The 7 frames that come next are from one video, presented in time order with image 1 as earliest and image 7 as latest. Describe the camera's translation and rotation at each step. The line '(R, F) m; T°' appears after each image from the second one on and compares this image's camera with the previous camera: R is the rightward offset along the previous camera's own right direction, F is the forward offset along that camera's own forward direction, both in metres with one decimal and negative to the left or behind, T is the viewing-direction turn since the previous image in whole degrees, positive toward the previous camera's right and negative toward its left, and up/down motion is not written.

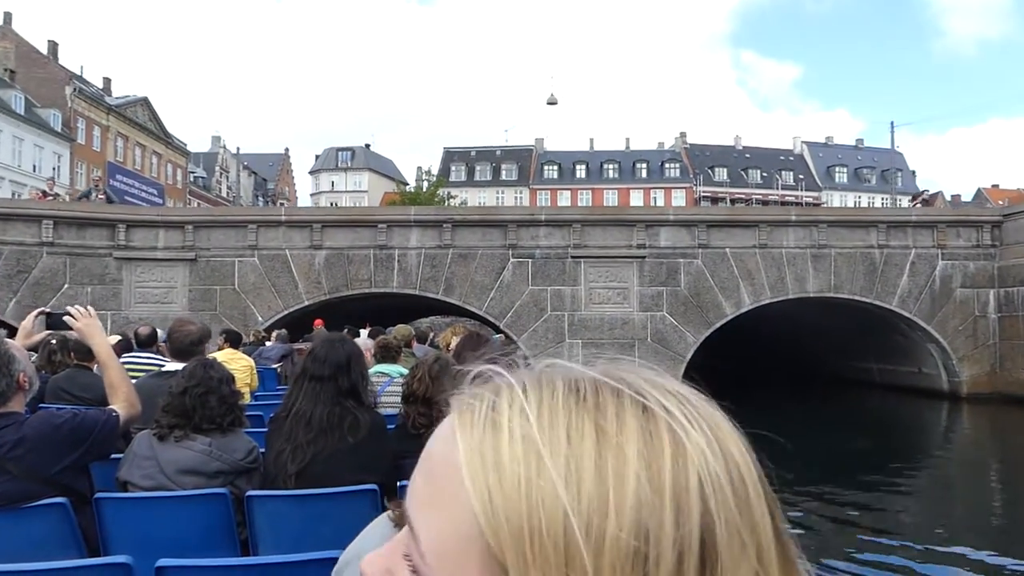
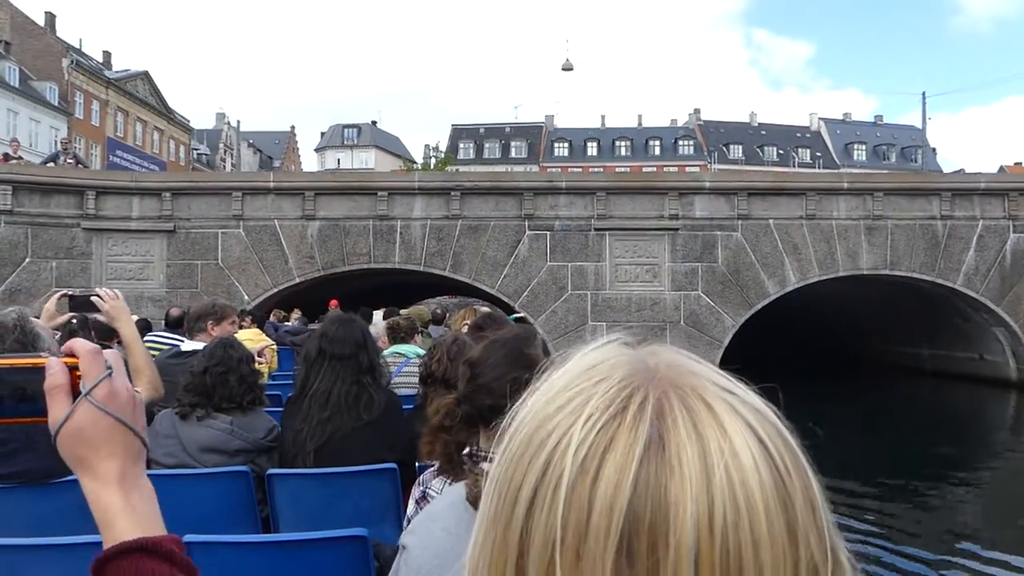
(-0.1, +0.7) m; -1°
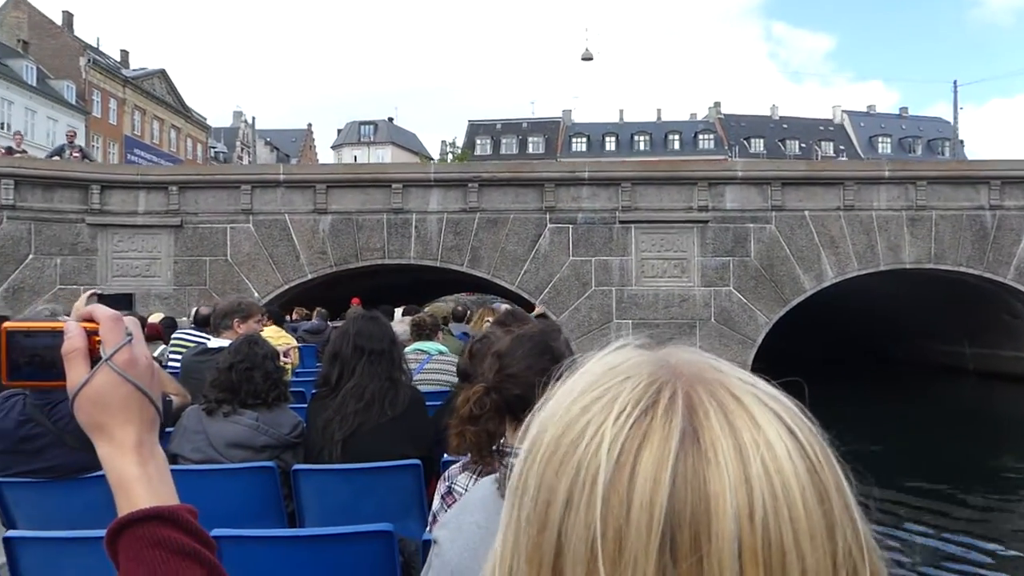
(0.0, +0.3) m; -1°
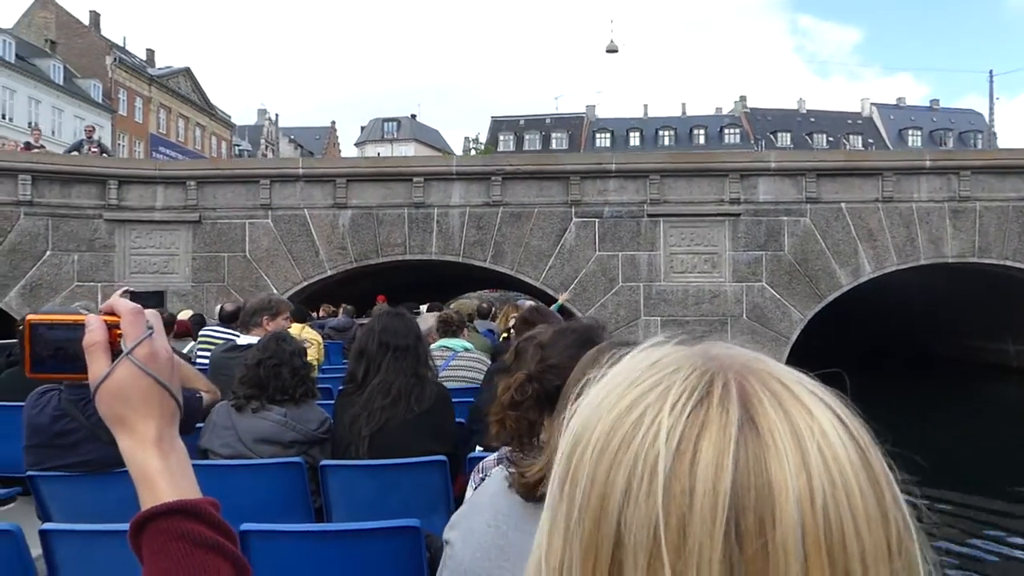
(0.0, +0.2) m; -2°
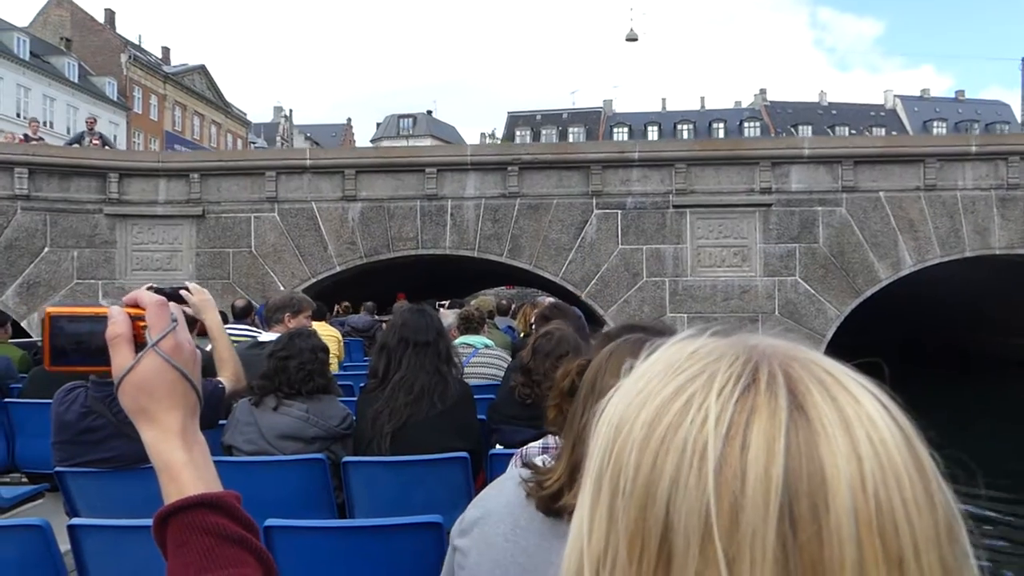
(0.0, +0.3) m; -1°
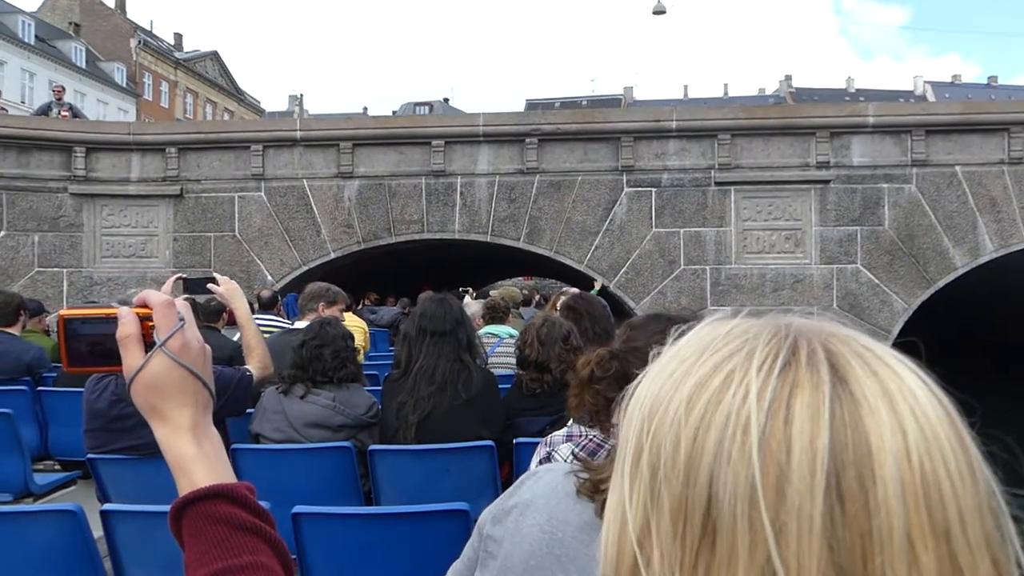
(0.0, +0.7) m; -1°
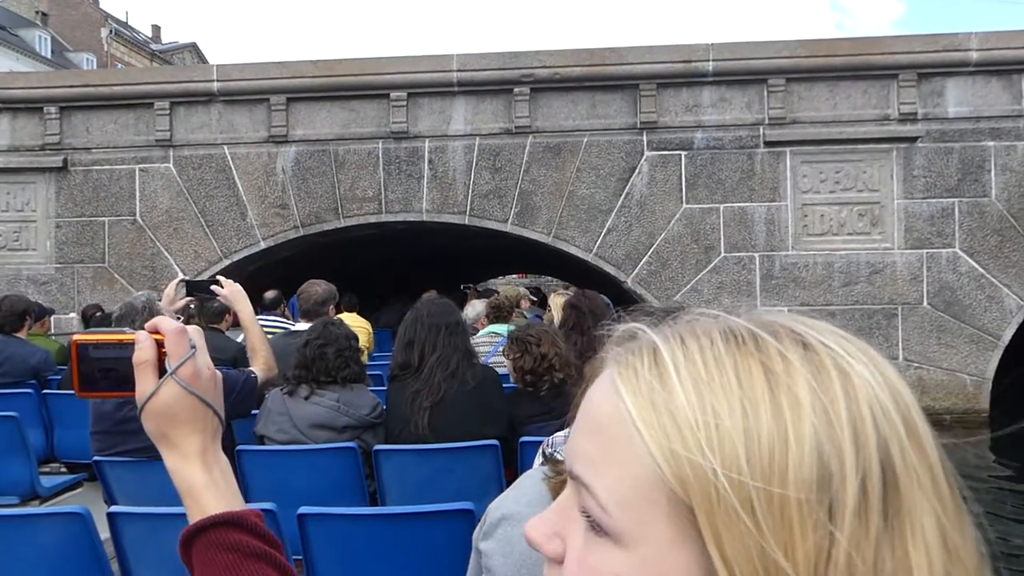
(0.0, +1.1) m; 0°
